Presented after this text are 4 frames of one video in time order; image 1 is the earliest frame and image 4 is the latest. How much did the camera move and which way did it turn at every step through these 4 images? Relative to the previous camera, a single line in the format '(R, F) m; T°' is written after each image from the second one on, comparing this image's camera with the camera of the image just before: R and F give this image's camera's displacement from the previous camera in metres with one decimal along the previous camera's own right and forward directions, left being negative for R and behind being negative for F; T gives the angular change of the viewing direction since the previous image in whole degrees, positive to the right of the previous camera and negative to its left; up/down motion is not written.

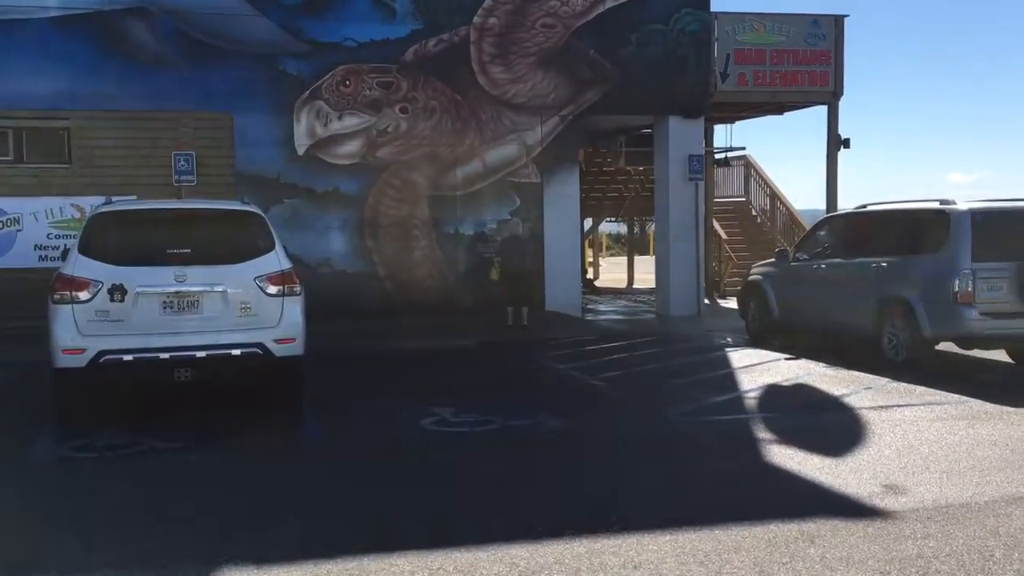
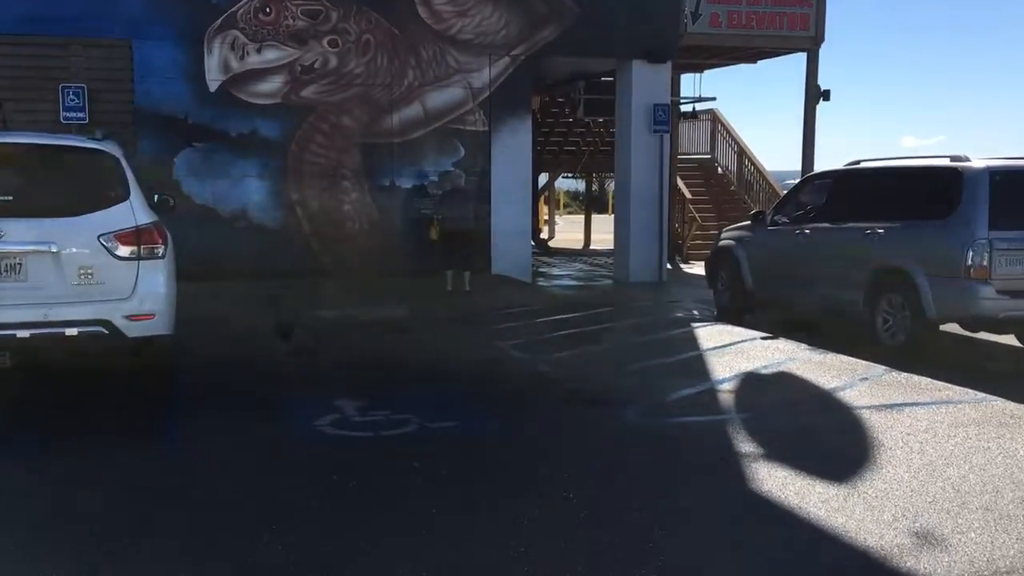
(+0.3, +1.8) m; +3°
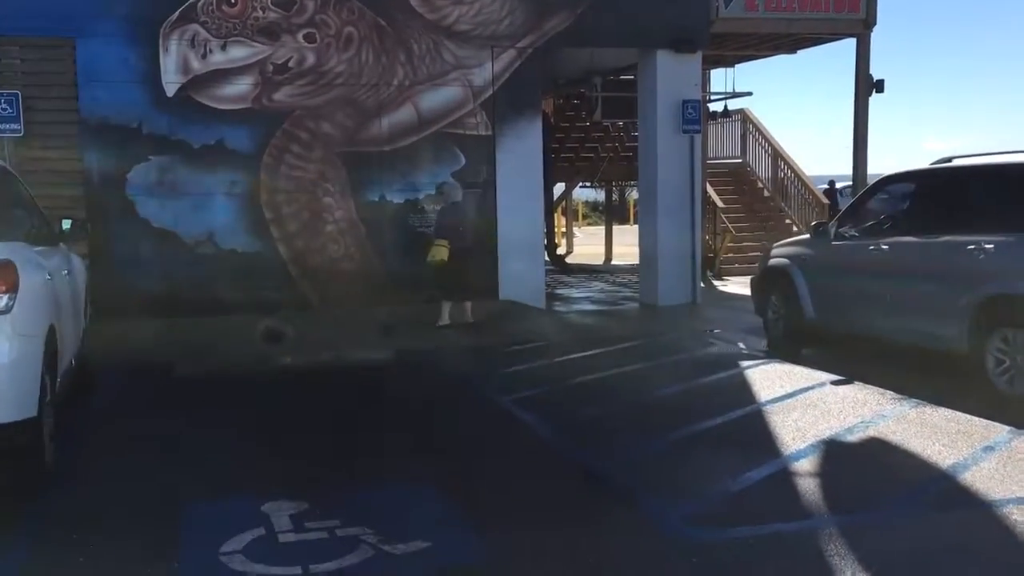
(+0.1, +2.1) m; -1°
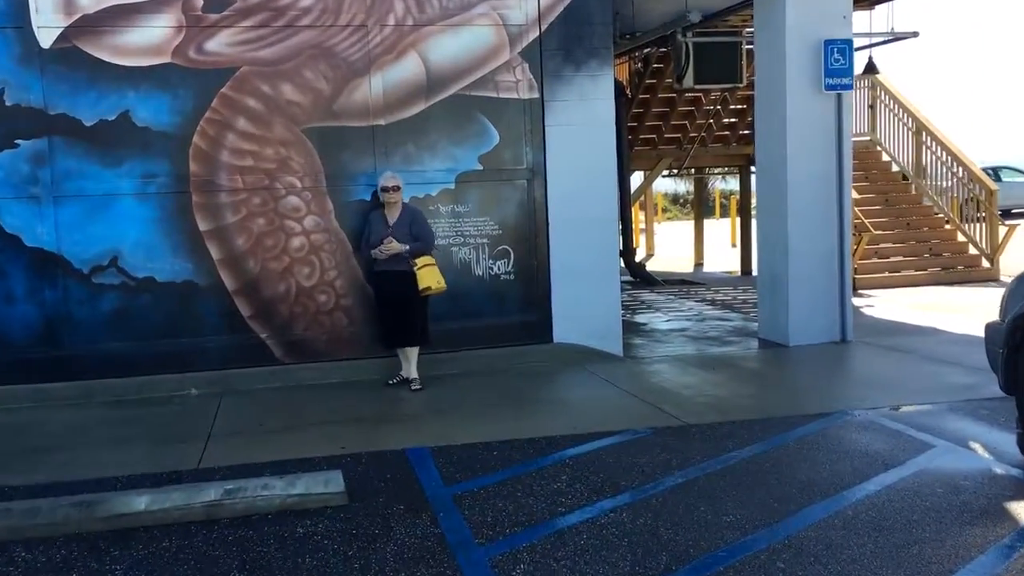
(+0.1, +4.4) m; -4°
